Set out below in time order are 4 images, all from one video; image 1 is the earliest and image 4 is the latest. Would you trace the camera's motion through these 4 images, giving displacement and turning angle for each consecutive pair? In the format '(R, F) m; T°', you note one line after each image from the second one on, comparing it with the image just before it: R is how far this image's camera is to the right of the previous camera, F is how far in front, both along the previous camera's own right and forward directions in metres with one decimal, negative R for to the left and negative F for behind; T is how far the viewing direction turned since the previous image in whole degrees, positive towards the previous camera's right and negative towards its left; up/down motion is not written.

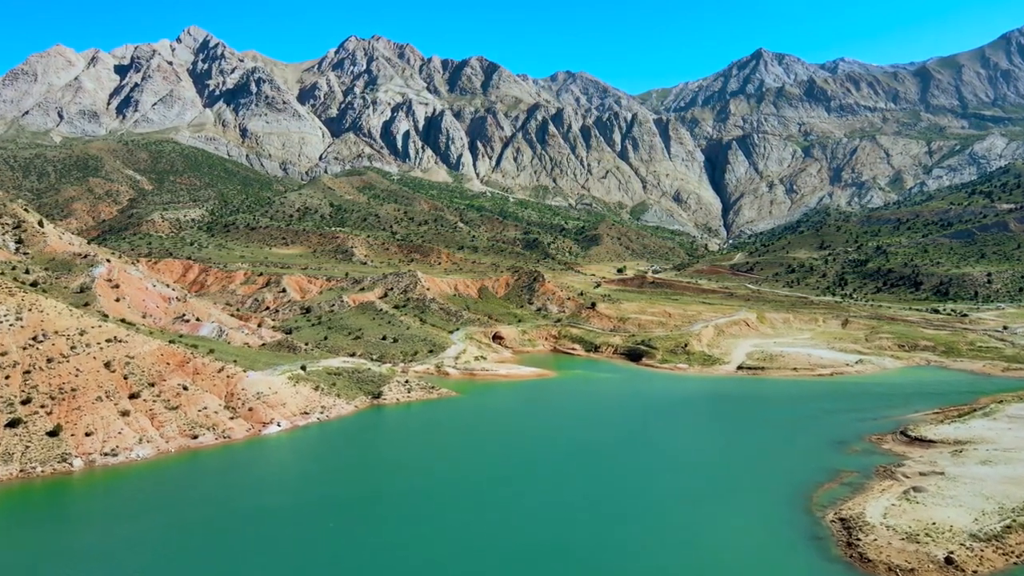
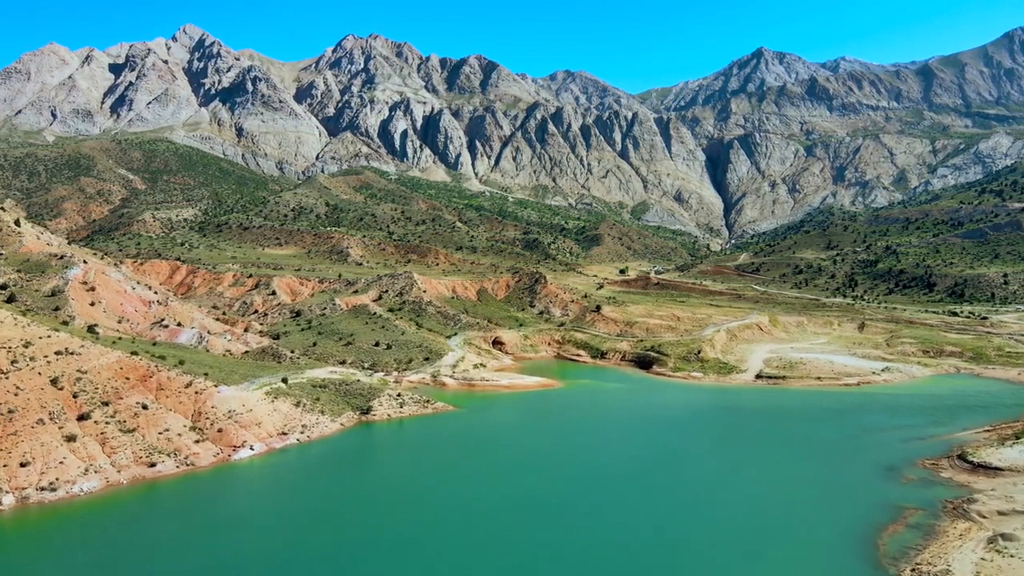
(-0.3, +6.1) m; 0°
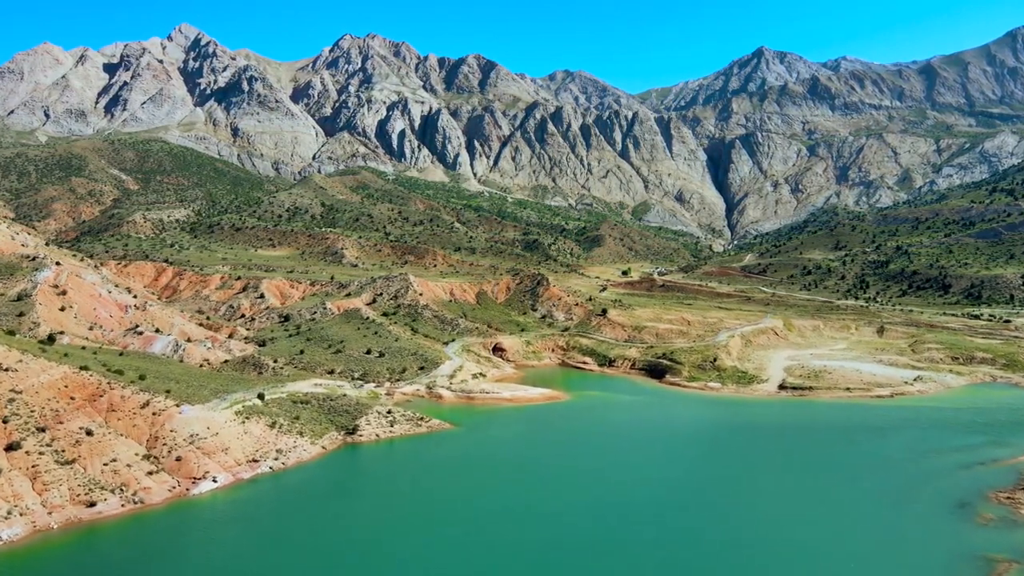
(-0.3, +6.4) m; 0°
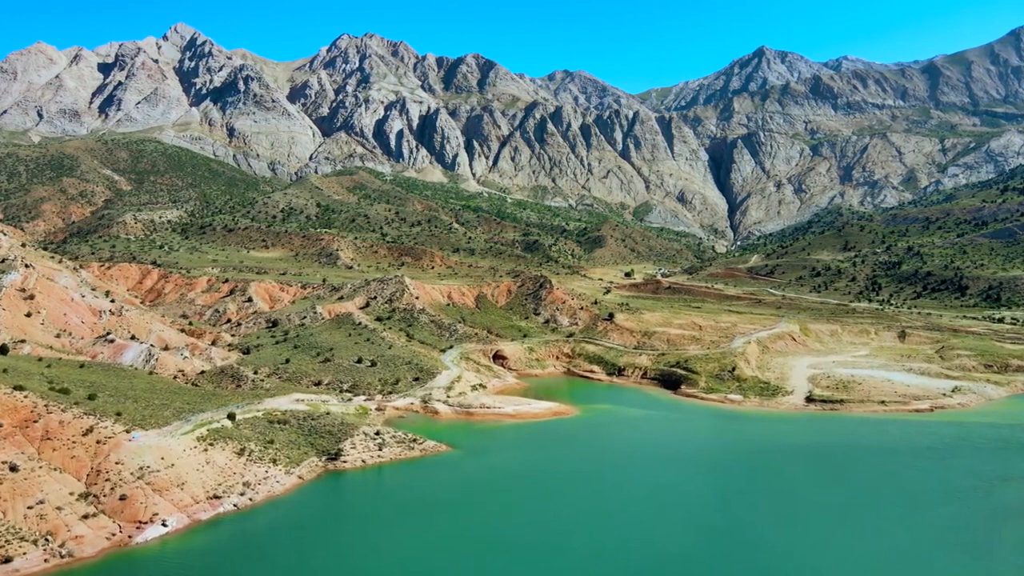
(-0.3, +6.3) m; 0°
